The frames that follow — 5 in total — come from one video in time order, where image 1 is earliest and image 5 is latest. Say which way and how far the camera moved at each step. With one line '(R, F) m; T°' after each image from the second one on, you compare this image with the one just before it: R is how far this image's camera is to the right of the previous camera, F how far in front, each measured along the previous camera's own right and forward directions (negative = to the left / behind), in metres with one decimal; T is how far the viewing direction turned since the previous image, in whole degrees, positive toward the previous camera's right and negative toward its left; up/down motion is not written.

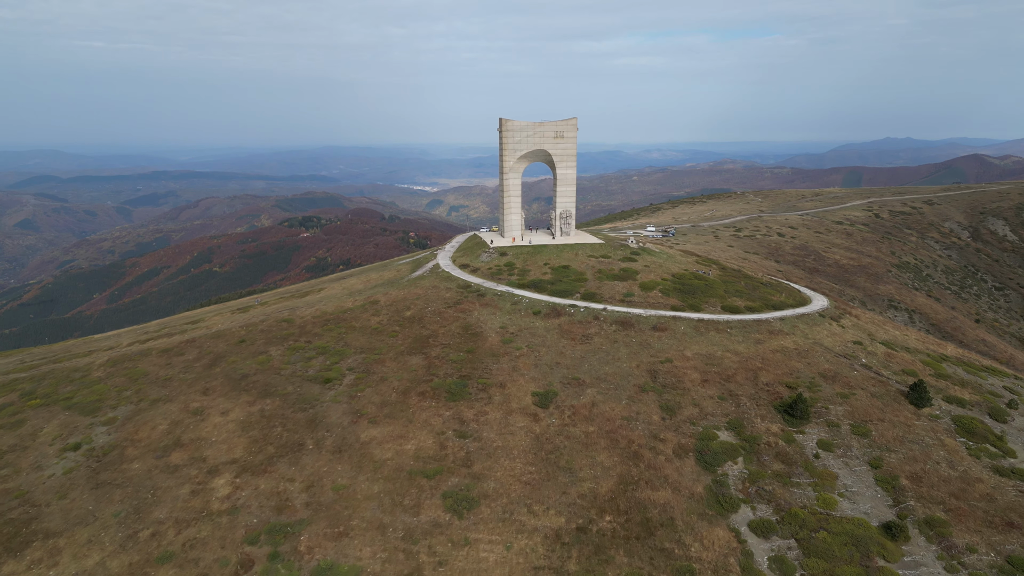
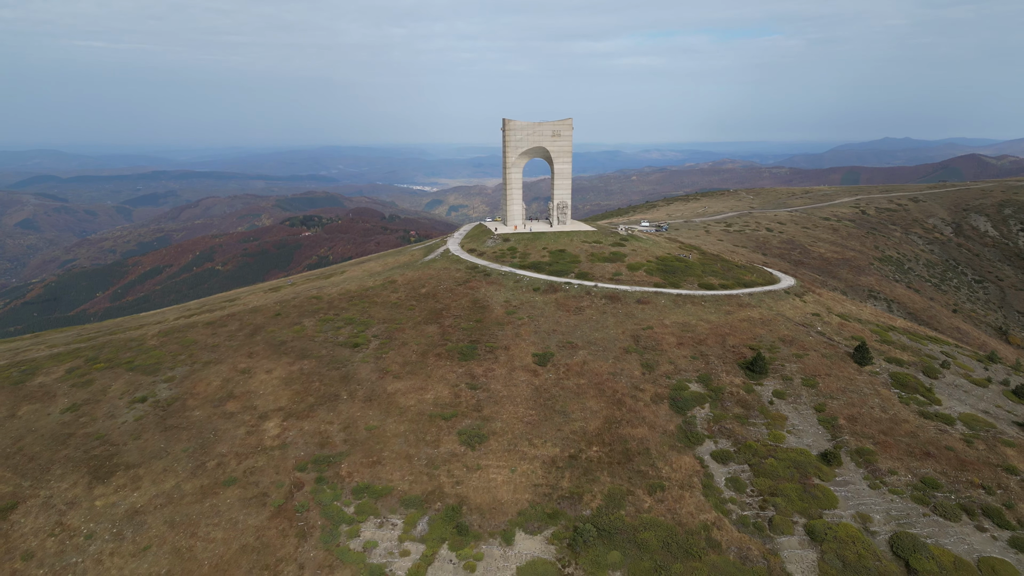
(-0.3, -4.6) m; 0°
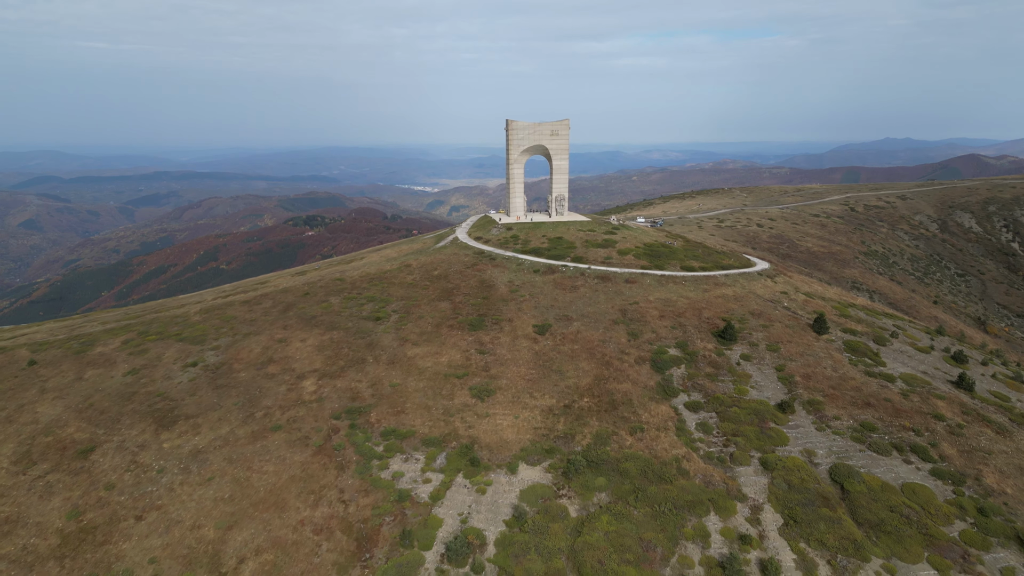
(-0.2, -4.6) m; 0°
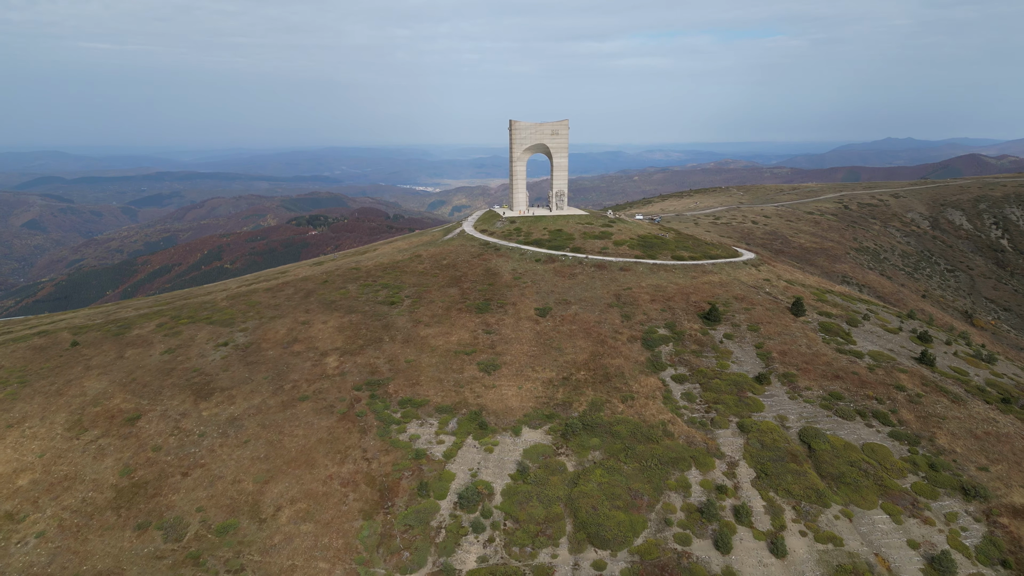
(-0.2, -3.4) m; 0°
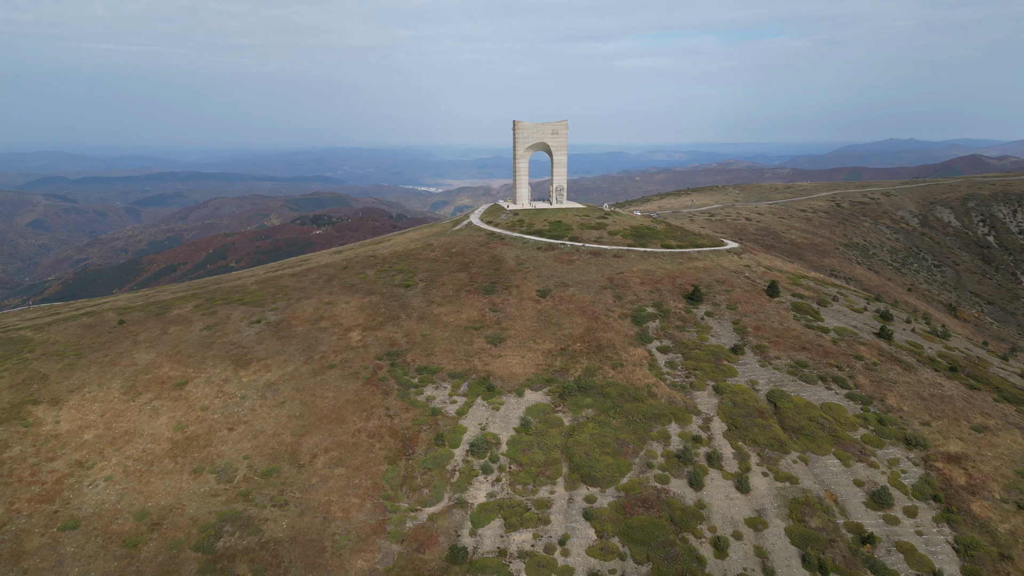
(-0.2, -4.4) m; 0°
